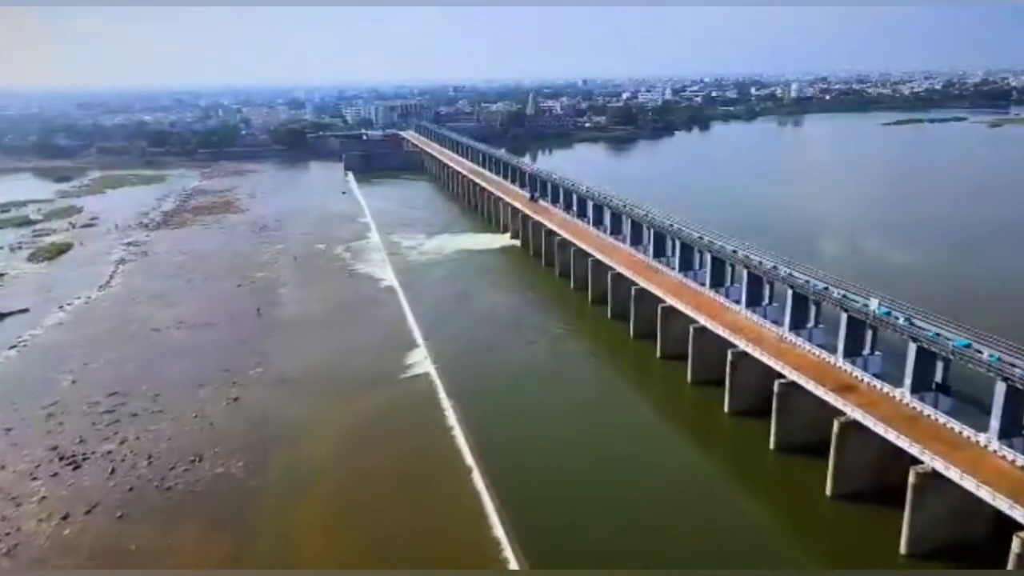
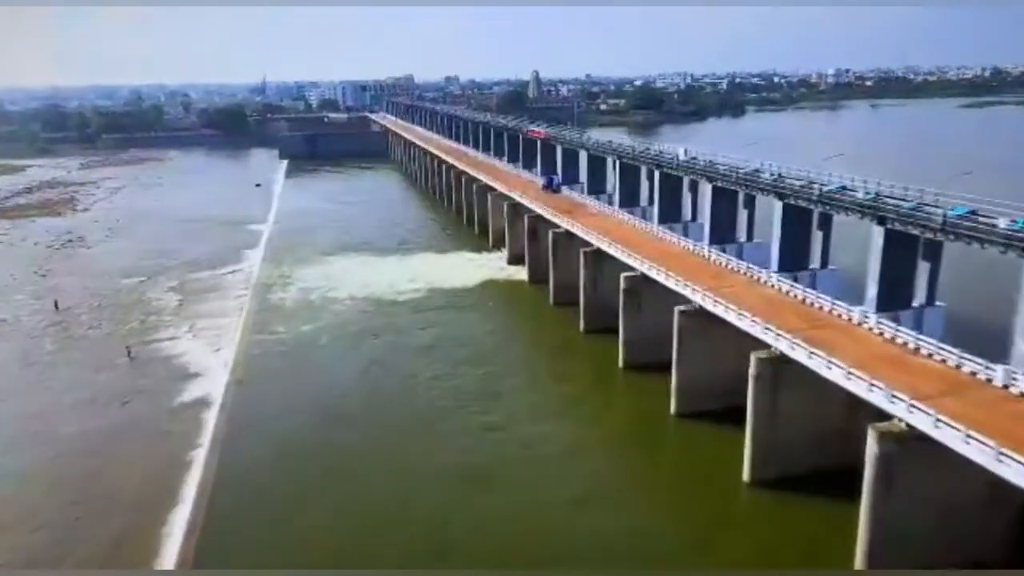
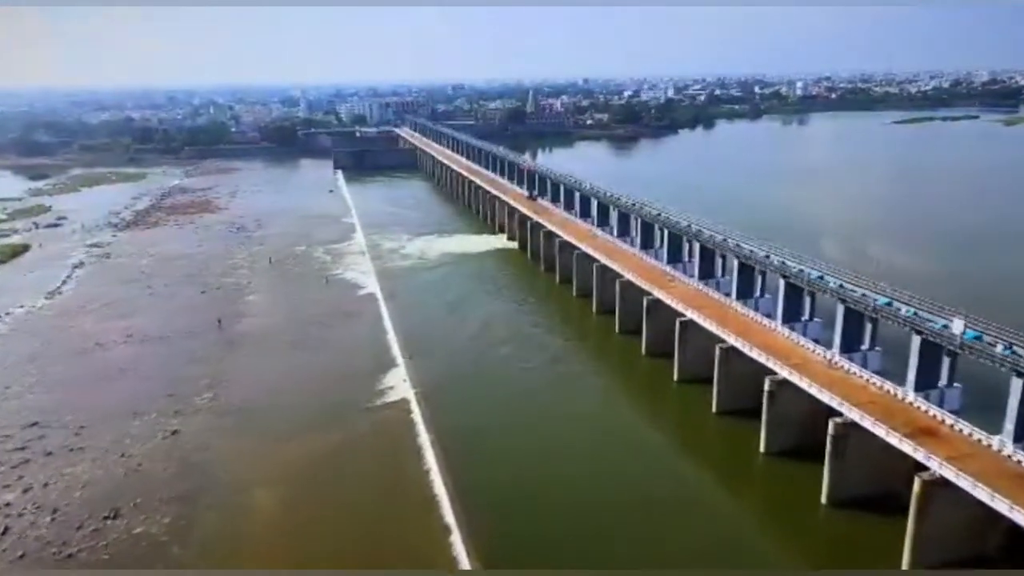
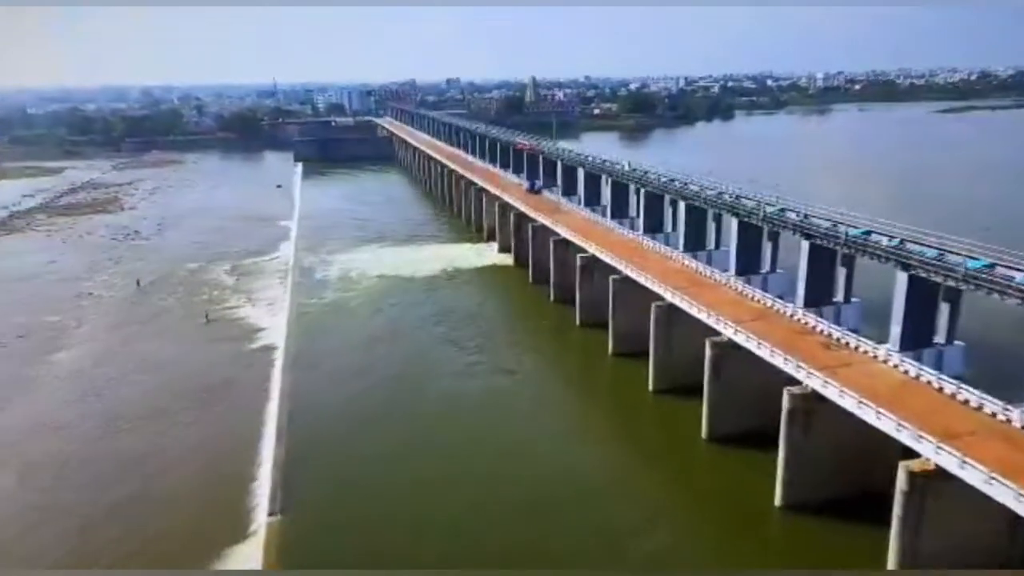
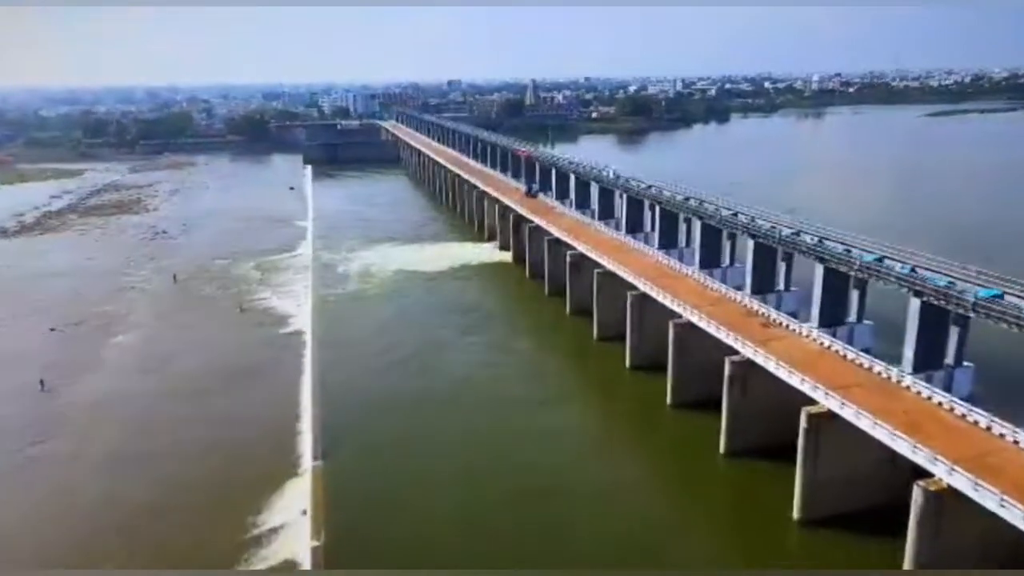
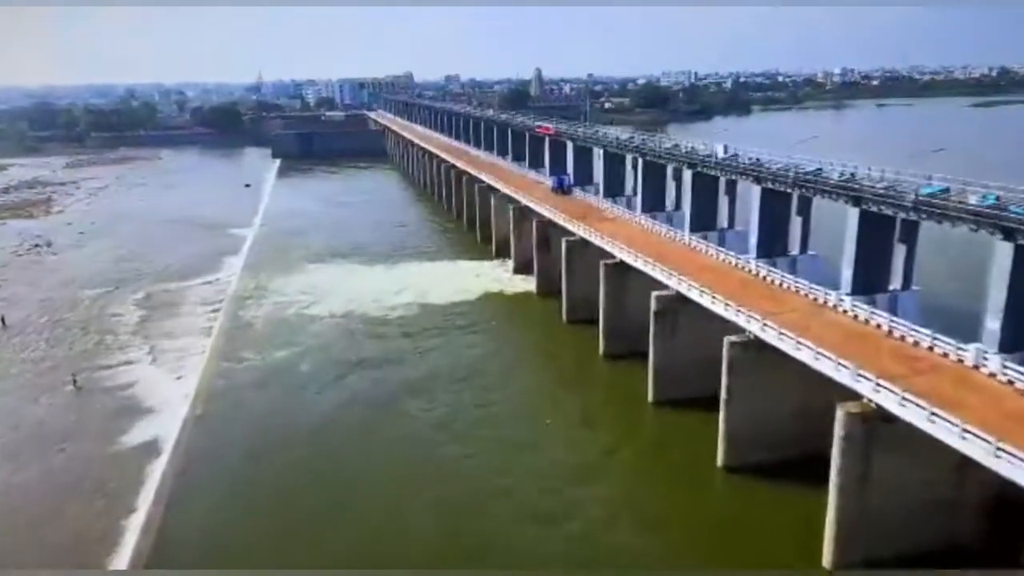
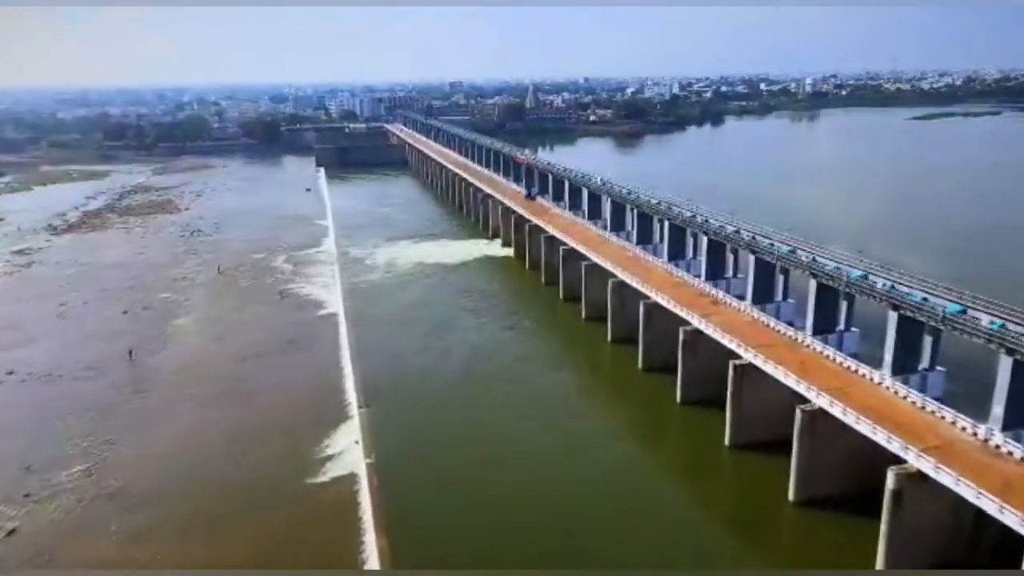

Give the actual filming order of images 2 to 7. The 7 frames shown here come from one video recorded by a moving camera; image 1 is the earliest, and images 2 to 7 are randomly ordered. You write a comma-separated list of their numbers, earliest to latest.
3, 7, 5, 4, 2, 6
